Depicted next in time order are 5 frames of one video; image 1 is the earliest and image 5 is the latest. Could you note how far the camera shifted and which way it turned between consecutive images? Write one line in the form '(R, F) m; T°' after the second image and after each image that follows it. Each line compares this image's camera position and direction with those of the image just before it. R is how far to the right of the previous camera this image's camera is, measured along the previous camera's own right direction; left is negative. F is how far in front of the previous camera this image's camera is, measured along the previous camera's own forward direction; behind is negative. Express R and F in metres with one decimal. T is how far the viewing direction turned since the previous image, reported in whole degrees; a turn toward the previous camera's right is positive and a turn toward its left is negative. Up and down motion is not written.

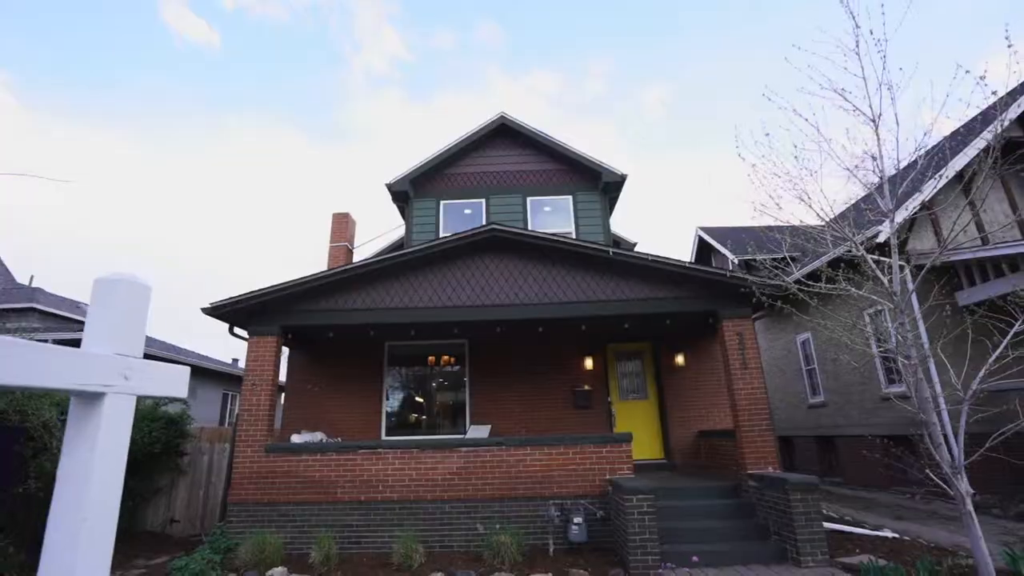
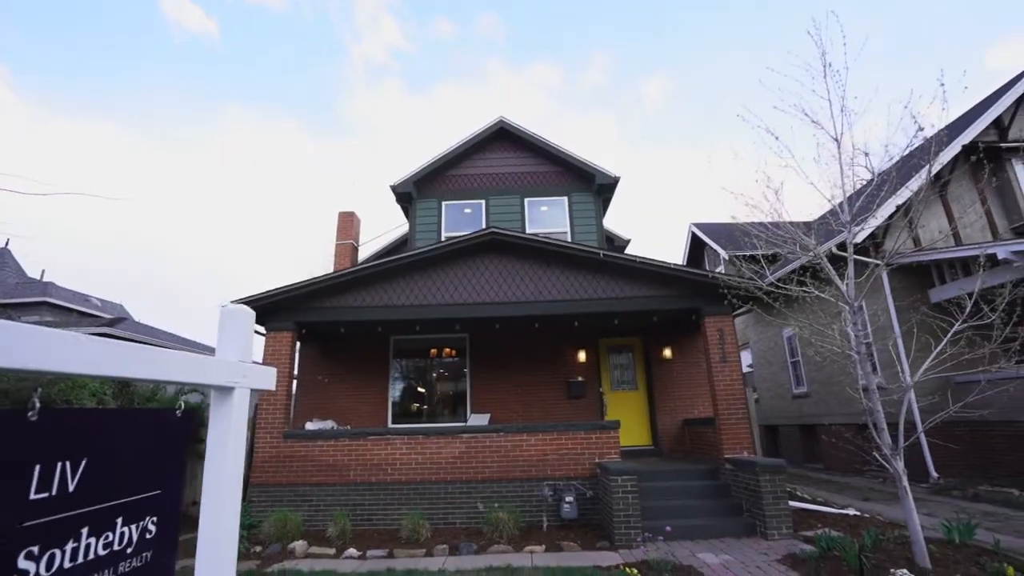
(0.0, -0.6) m; 0°
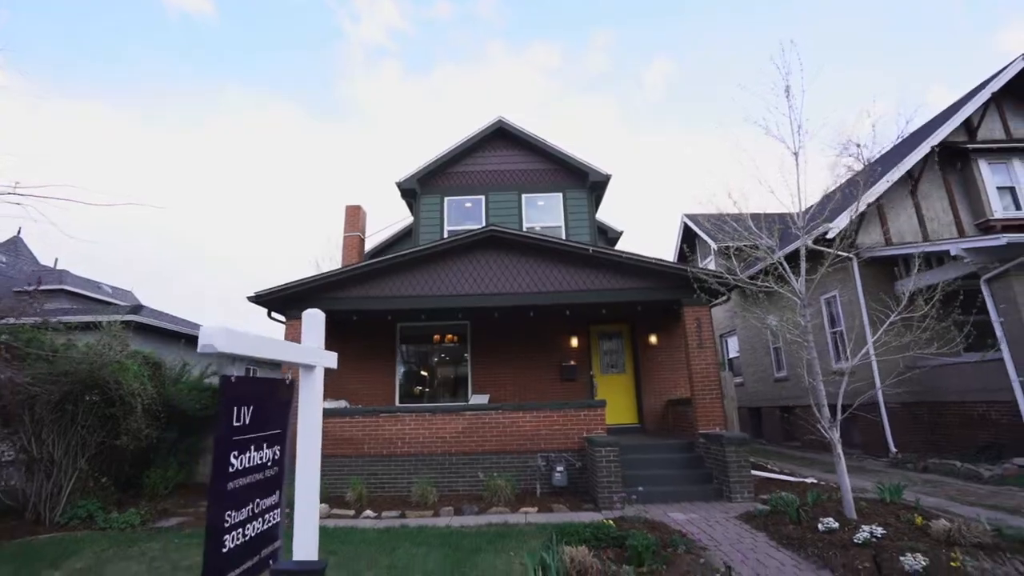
(0.0, -0.9) m; 0°
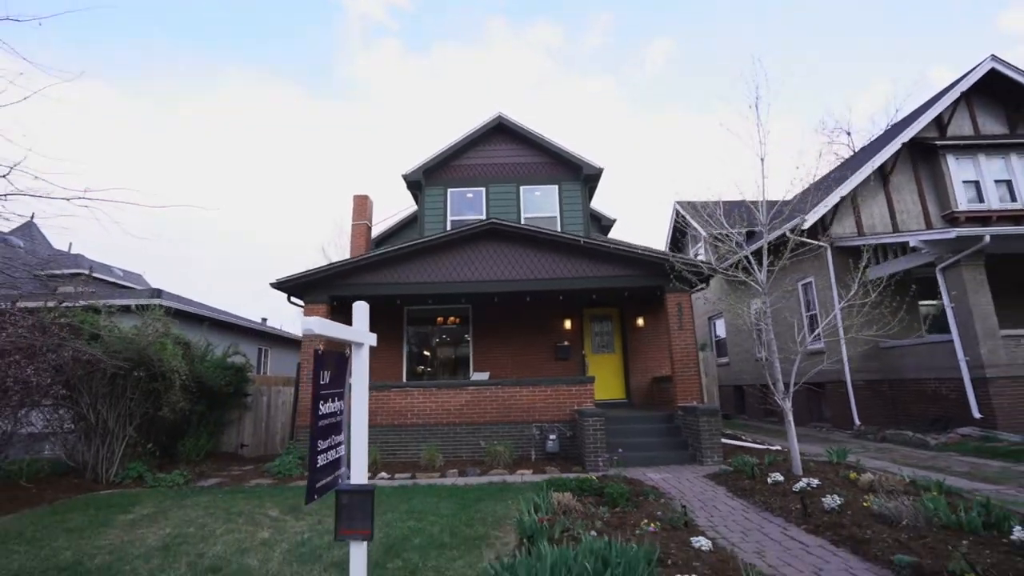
(0.0, -0.9) m; 0°
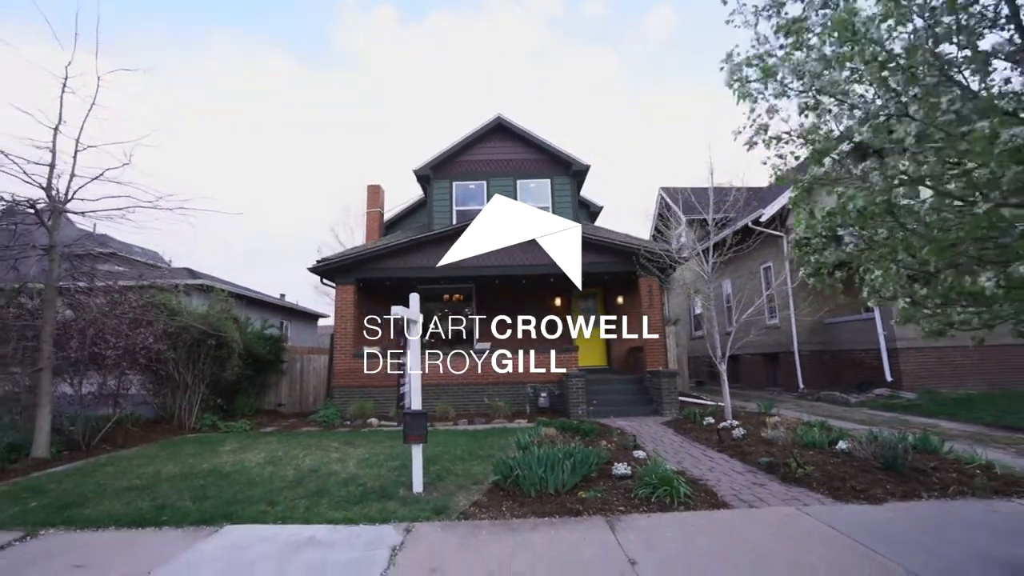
(-0.1, -2.0) m; 0°
